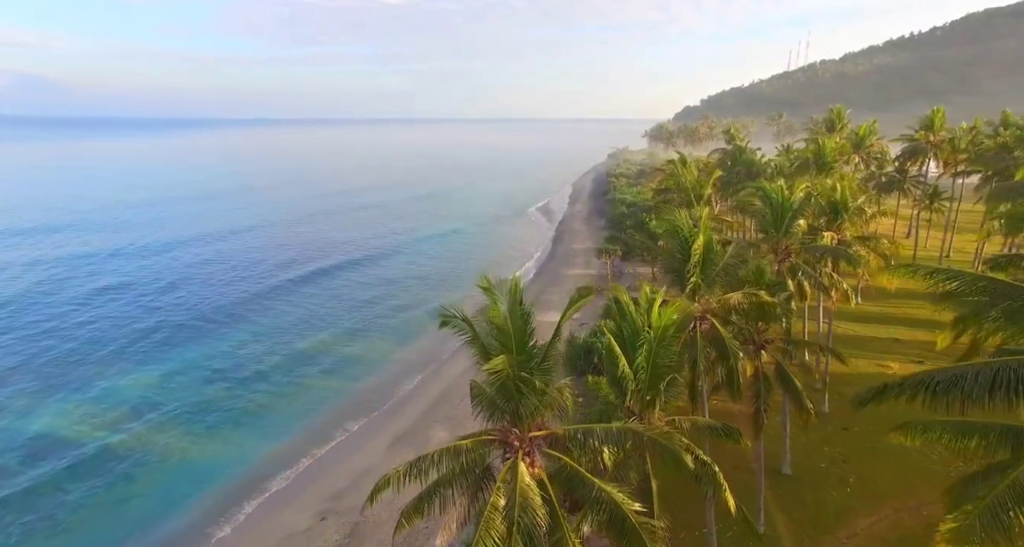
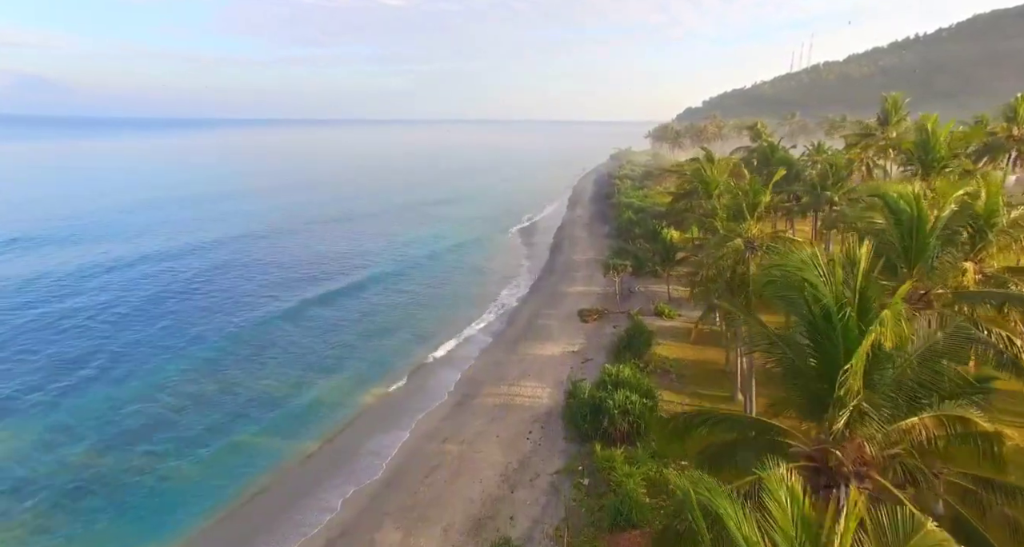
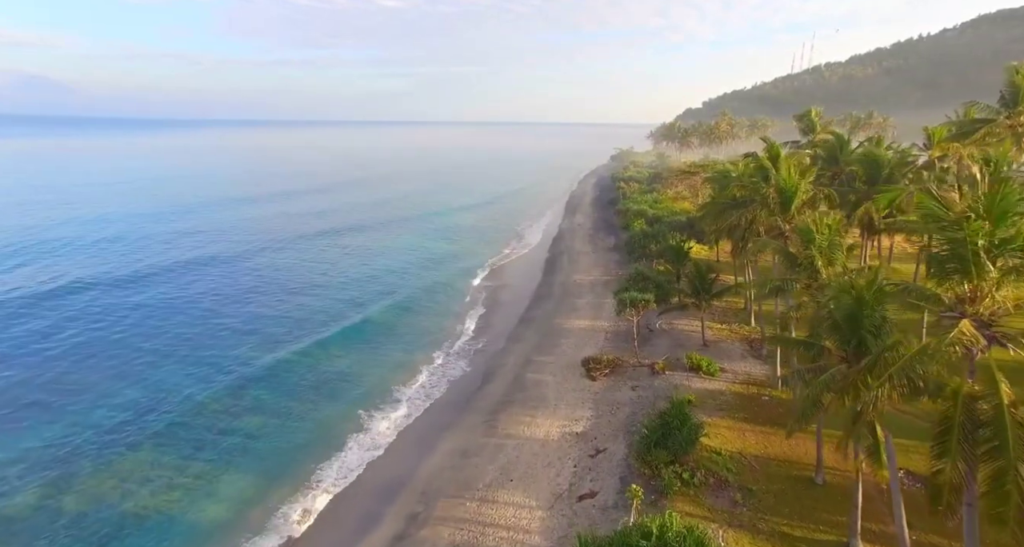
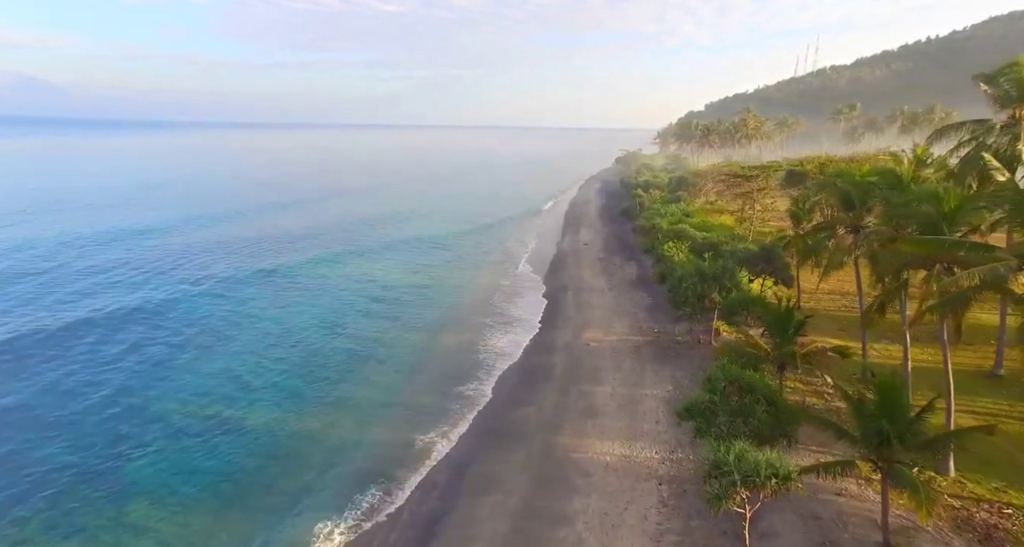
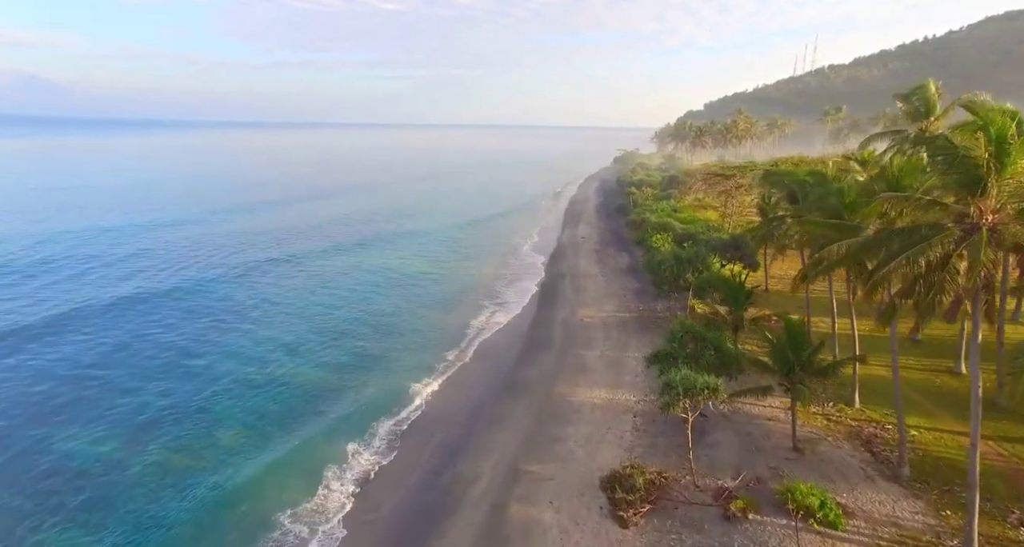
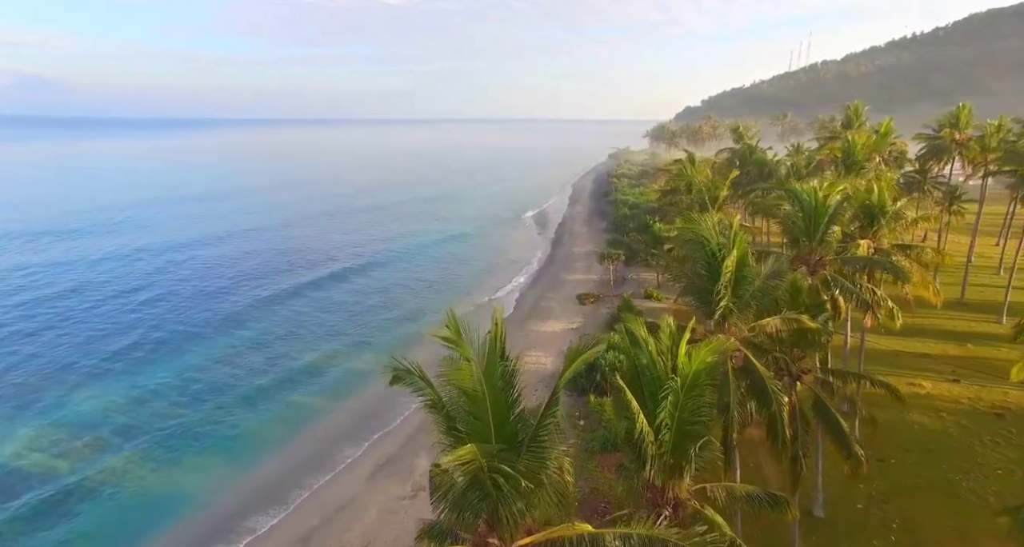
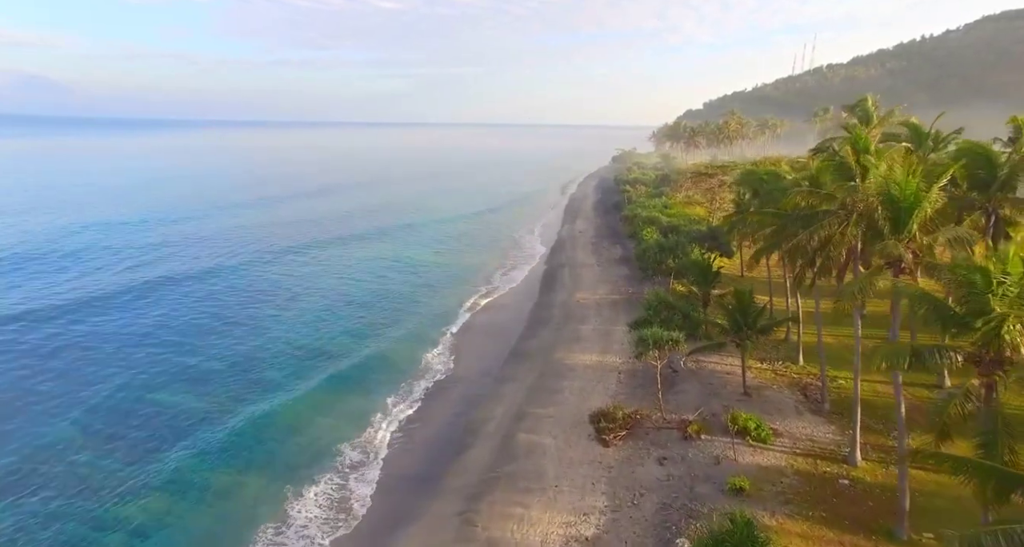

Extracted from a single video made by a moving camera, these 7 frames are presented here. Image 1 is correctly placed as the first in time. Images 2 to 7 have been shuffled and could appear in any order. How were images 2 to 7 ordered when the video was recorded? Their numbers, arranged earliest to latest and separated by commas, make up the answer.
6, 2, 3, 7, 5, 4
